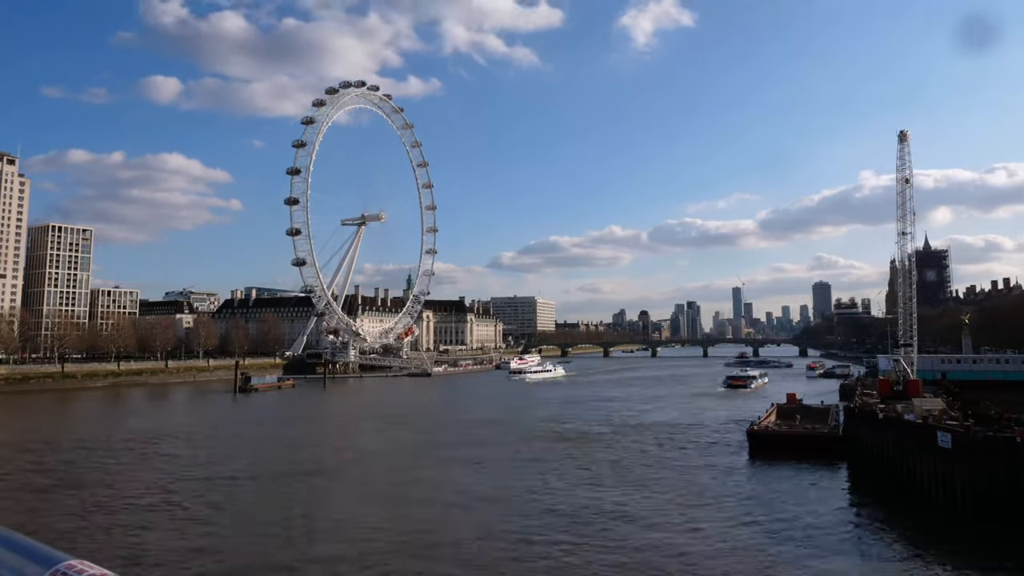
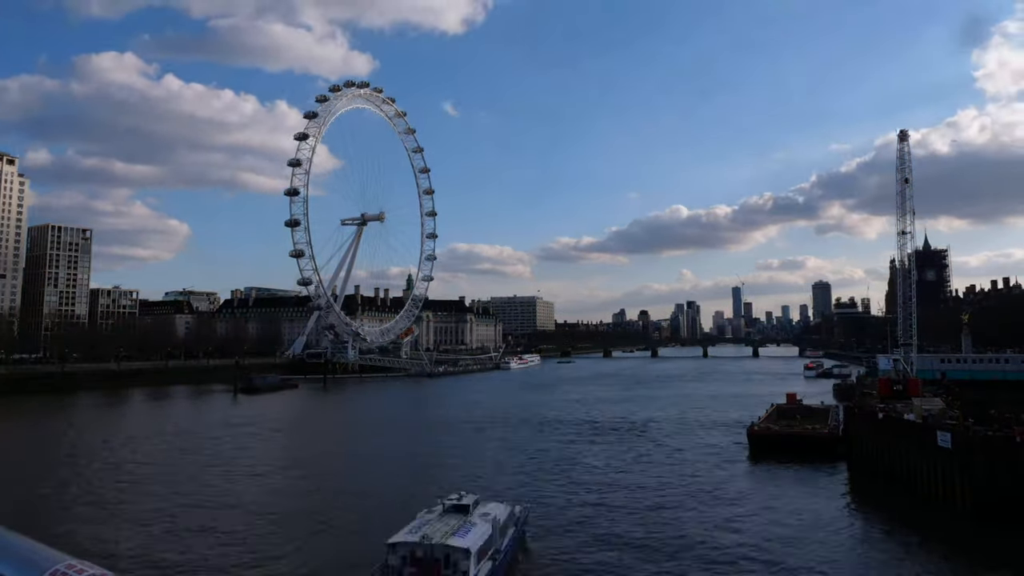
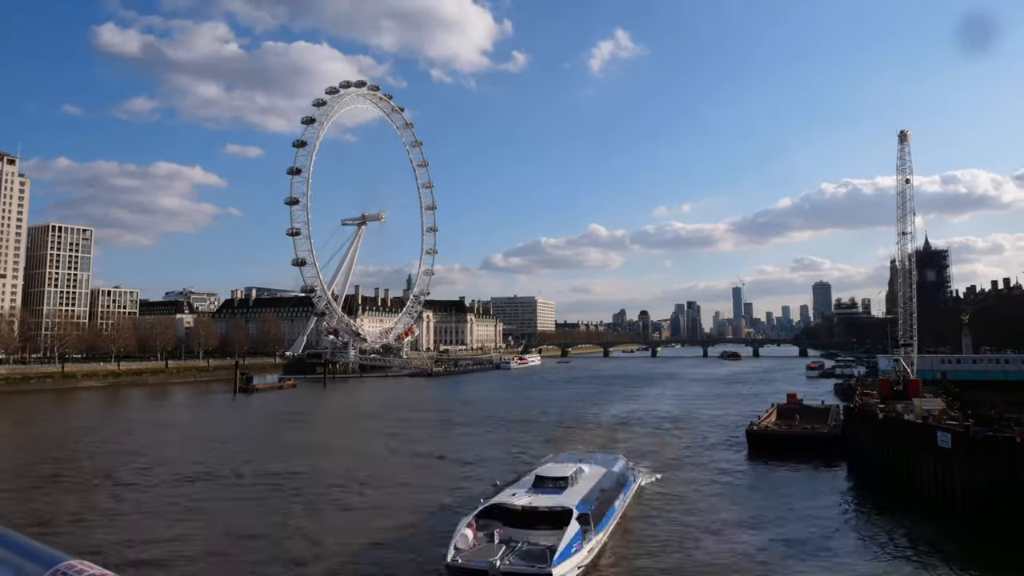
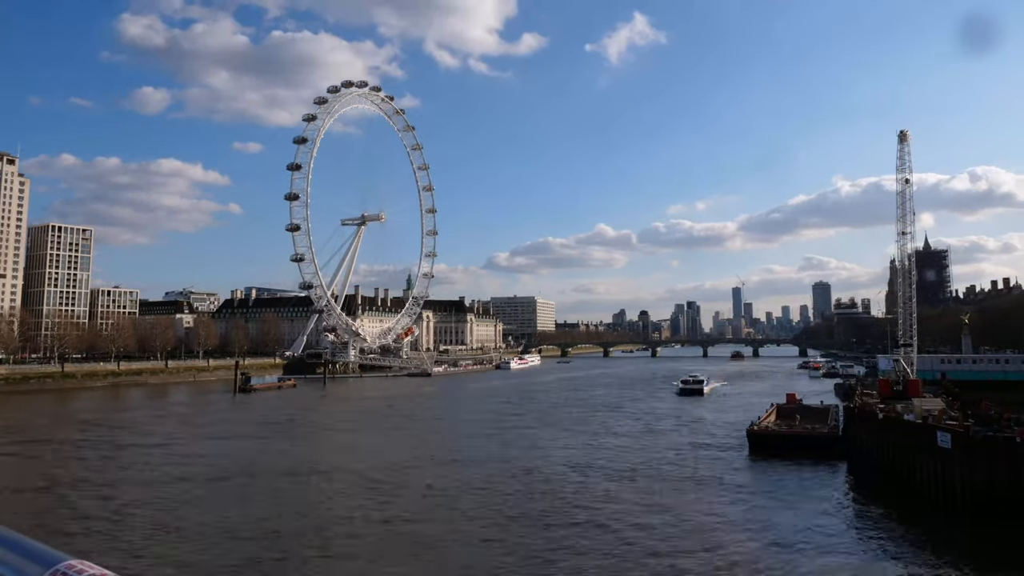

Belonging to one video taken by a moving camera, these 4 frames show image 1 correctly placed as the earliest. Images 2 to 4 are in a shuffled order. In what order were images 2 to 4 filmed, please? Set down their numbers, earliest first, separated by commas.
4, 3, 2
